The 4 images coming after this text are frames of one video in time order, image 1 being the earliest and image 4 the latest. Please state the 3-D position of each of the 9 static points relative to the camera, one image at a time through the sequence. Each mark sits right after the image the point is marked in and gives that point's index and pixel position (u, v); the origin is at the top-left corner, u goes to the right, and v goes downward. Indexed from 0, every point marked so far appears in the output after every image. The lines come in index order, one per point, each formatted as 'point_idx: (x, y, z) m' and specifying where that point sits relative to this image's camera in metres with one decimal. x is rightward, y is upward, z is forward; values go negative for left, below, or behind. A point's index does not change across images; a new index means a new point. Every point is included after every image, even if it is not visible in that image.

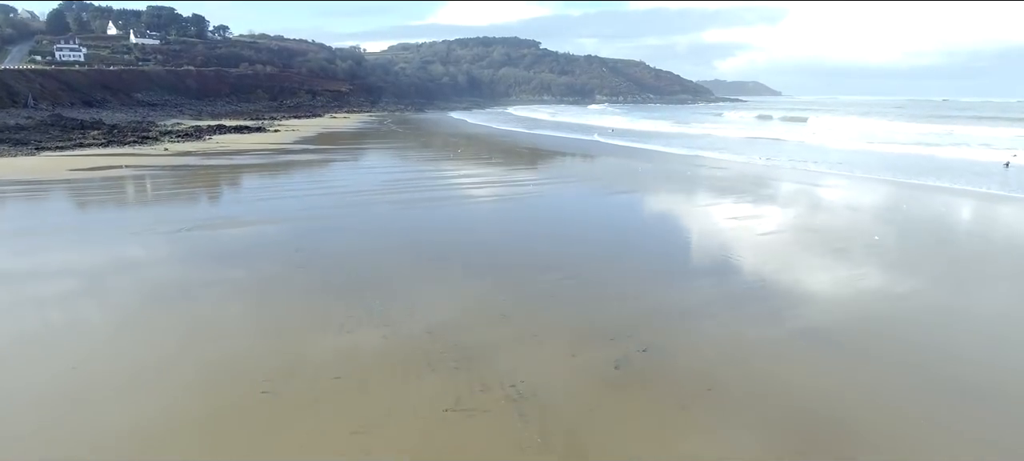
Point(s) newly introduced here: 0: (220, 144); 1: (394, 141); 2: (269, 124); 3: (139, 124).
0: (-7.5, +2.5, +14.7) m
1: (-4.5, +3.5, +20.4) m
2: (-8.9, +4.0, +20.7) m
3: (-12.3, +3.5, +18.5) m
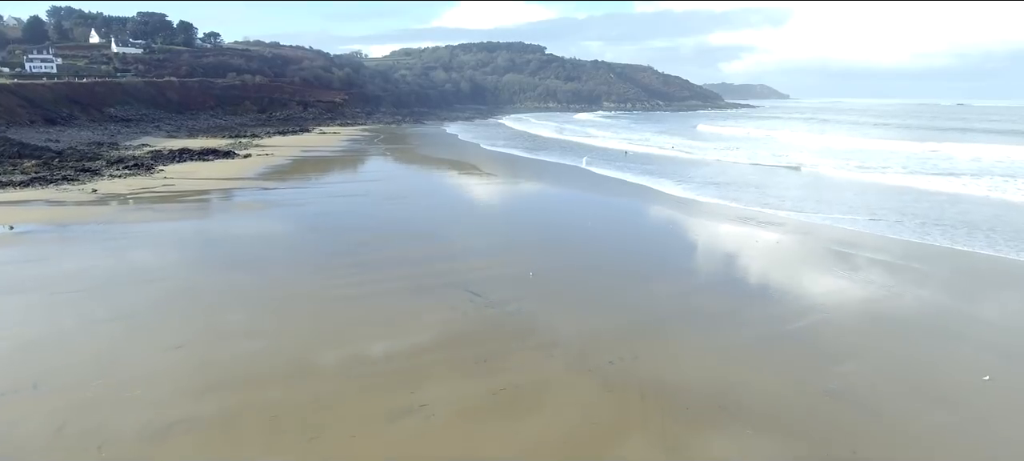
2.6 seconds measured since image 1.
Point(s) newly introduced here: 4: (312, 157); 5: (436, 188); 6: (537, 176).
0: (-7.5, +1.5, +12.9) m
1: (-4.4, +2.5, +18.5) m
2: (-8.8, +3.0, +18.8) m
3: (-12.3, +2.5, +16.7) m
4: (-6.0, +2.2, +16.5) m
5: (-2.2, +1.4, +14.8) m
6: (+0.6, +1.7, +16.0) m
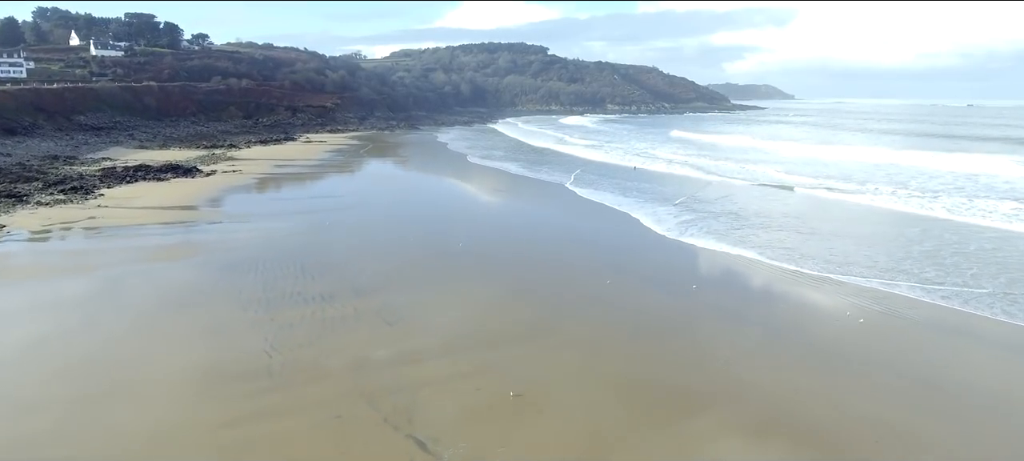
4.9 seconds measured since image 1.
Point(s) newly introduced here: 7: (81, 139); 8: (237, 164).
0: (-7.7, +0.9, +11.3) m
1: (-4.5, +1.9, +16.9) m
2: (-8.9, +2.3, +17.3) m
3: (-12.4, +1.9, +15.1) m
4: (-6.1, +1.5, +14.9) m
5: (-2.3, +0.8, +13.2) m
6: (+0.5, +1.1, +14.4) m
7: (-14.6, +3.1, +18.9) m
8: (-7.6, +1.8, +15.4) m
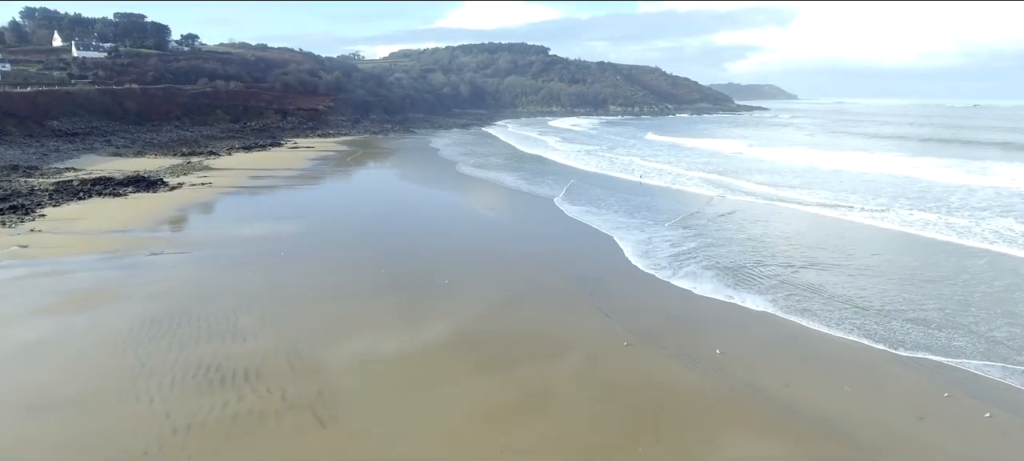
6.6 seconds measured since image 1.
0: (-7.8, +0.5, +10.2) m
1: (-4.6, +1.4, +15.8) m
2: (-9.0, +1.9, +16.2) m
3: (-12.5, +1.5, +14.0) m
4: (-6.2, +1.1, +13.8) m
5: (-2.4, +0.4, +12.0) m
6: (+0.4, +0.6, +13.3) m
7: (-14.7, +2.7, +17.8) m
8: (-7.7, +1.4, +14.3) m
